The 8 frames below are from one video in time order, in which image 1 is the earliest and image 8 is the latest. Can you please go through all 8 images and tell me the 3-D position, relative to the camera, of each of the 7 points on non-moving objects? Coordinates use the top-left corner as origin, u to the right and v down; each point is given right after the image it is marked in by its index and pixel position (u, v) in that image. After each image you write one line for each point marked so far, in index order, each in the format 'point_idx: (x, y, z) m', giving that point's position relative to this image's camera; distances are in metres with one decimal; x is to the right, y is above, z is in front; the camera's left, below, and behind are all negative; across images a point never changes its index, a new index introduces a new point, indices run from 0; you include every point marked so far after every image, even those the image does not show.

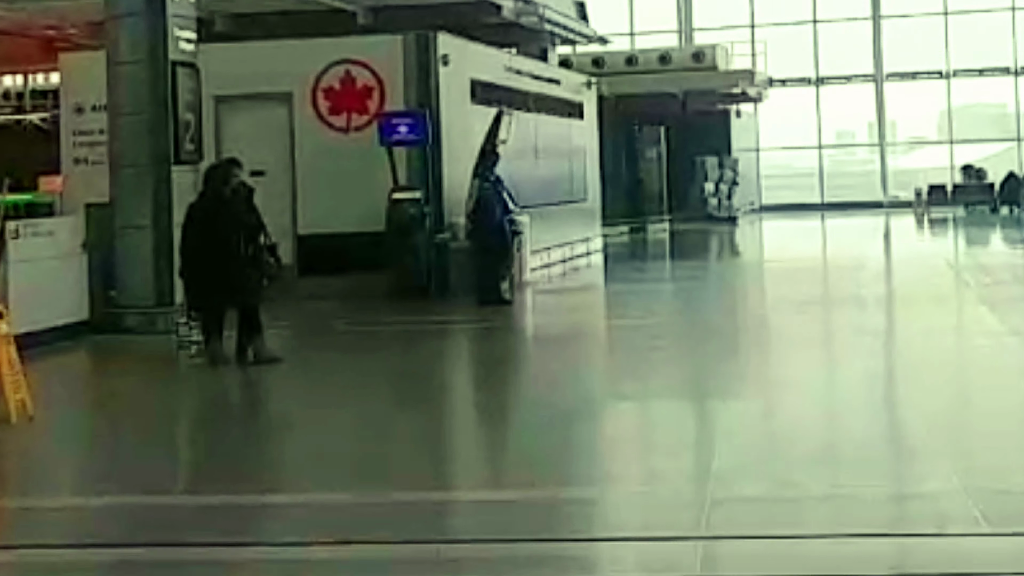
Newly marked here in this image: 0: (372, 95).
0: (-1.7, +2.3, +19.1) m
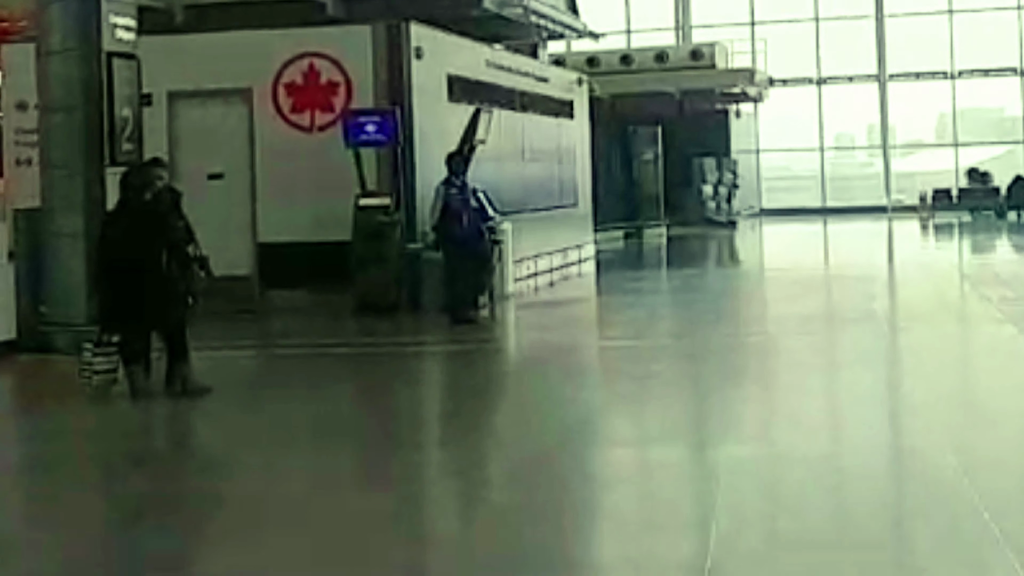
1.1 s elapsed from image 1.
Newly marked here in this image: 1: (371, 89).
0: (-1.9, +2.2, +17.5) m
1: (-1.4, +2.3, +17.3) m
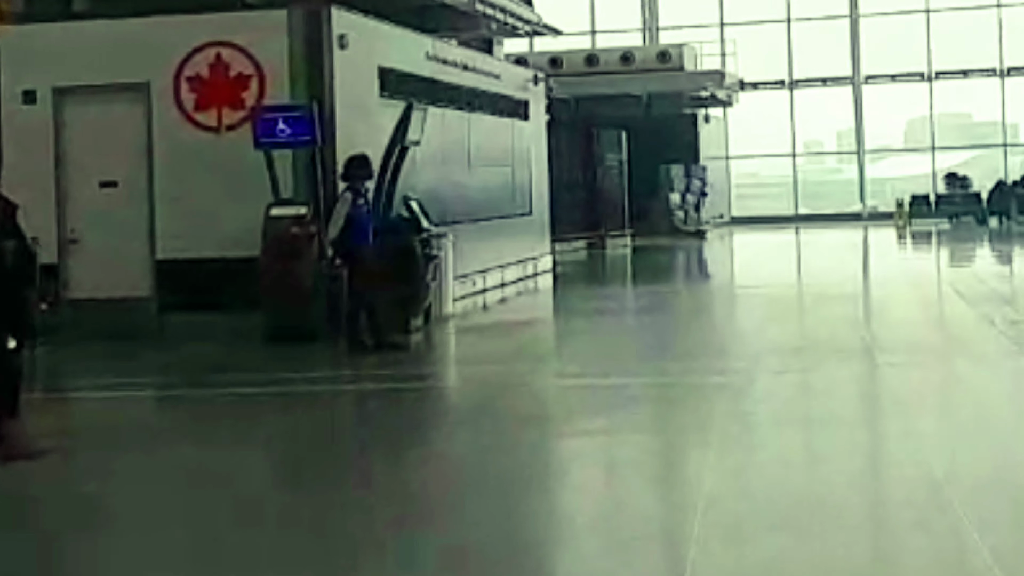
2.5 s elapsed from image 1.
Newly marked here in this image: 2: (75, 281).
0: (-2.5, +1.9, +15.2) m
1: (-2.0, +2.1, +15.1) m
2: (-4.3, +0.1, +15.7) m
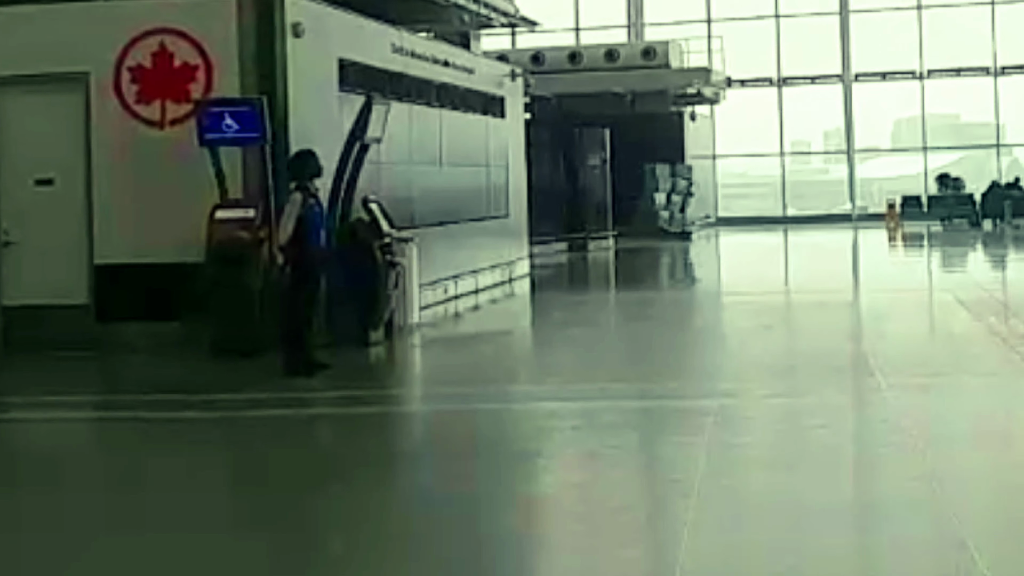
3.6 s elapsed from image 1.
0: (-2.8, +1.9, +14.0) m
1: (-2.3, +2.0, +13.9) m
2: (-4.6, 0.0, +14.5) m
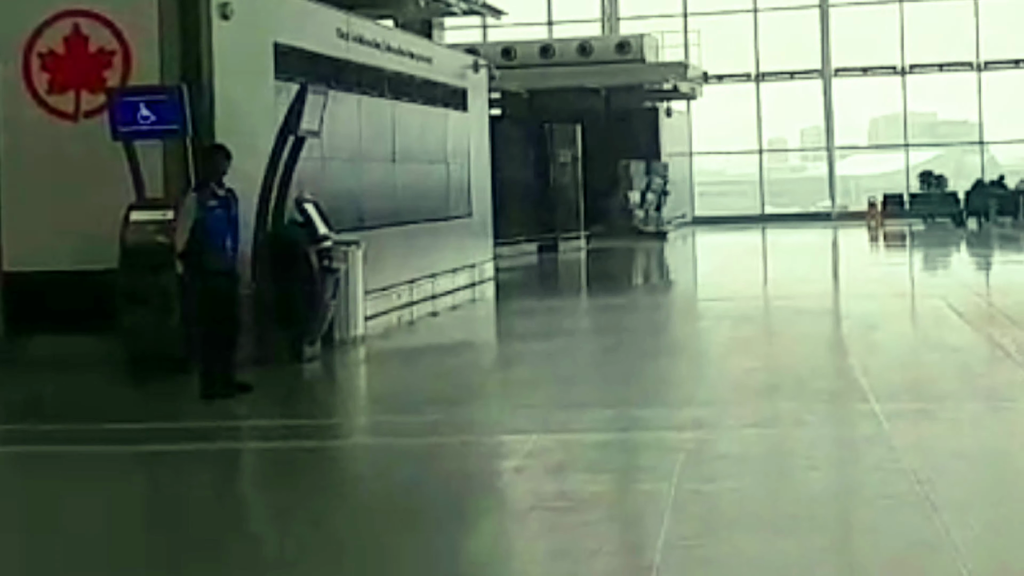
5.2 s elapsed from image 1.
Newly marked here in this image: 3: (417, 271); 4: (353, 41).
0: (-3.2, +1.8, +12.6) m
1: (-2.7, +1.9, +12.5) m
2: (-5.0, -0.1, +13.1) m
3: (-1.1, +0.2, +18.2) m
4: (-1.6, +2.5, +15.9) m
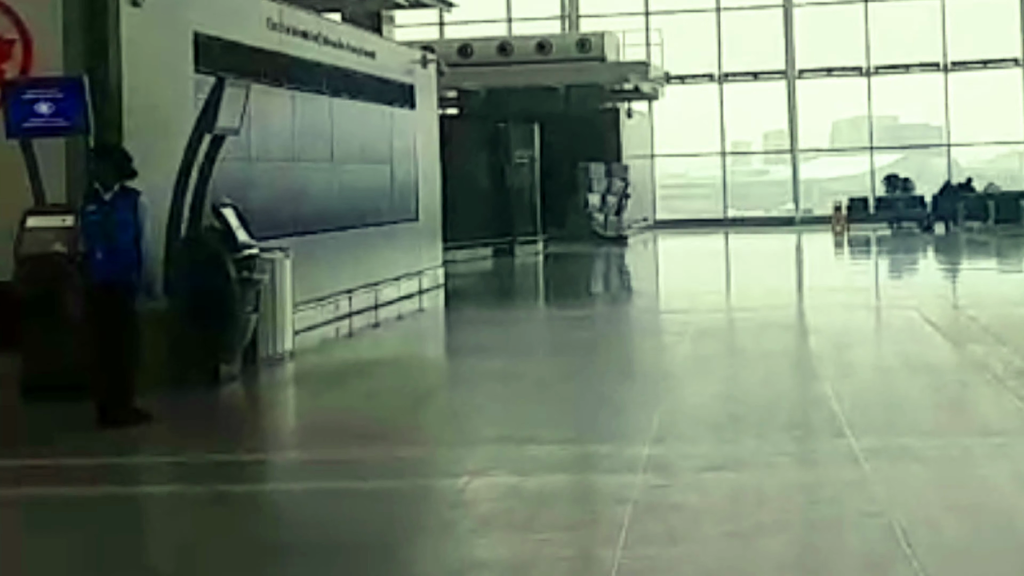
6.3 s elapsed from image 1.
0: (-3.6, +1.7, +11.4) m
1: (-3.1, +1.8, +11.3) m
2: (-5.4, -0.2, +11.8) m
3: (-1.7, +0.1, +17.0) m
4: (-2.1, +2.4, +14.8) m
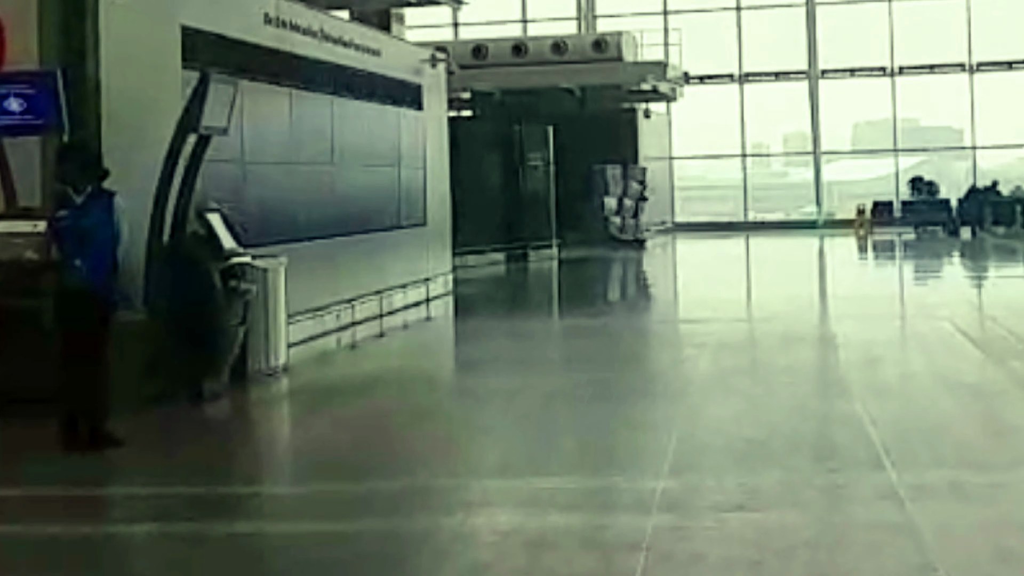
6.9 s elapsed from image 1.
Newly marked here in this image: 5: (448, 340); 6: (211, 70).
0: (-3.6, +1.6, +10.7) m
1: (-3.1, +1.8, +10.6) m
2: (-5.4, -0.2, +11.1) m
3: (-1.6, 0.0, +16.2) m
4: (-2.0, +2.3, +14.0) m
5: (-0.6, -0.5, +15.9) m
6: (-2.3, +1.7, +12.1) m
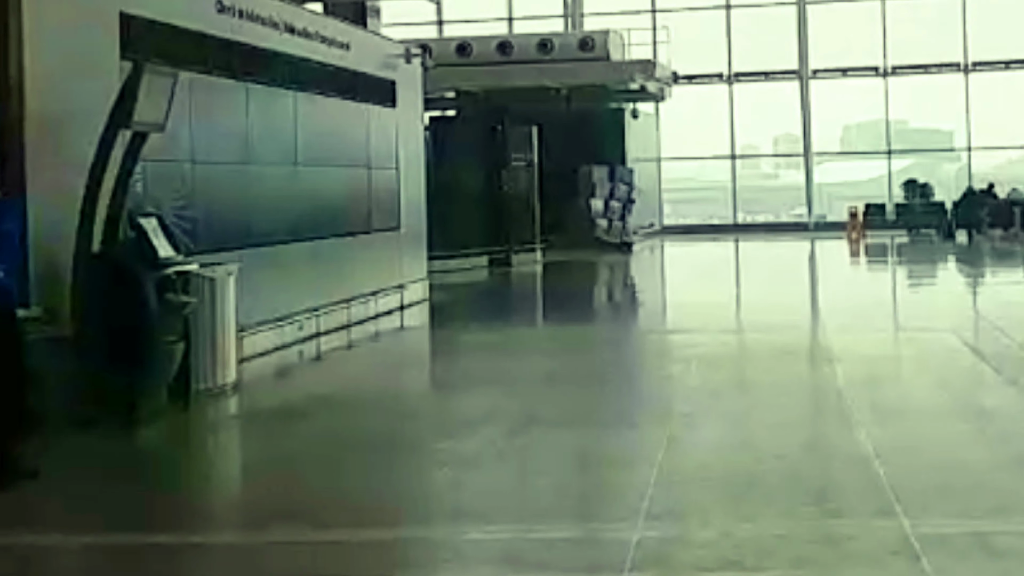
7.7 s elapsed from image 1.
0: (-3.8, +1.5, +9.7) m
1: (-3.3, +1.7, +9.6) m
2: (-5.6, -0.3, +10.1) m
3: (-1.8, -0.1, +15.3) m
4: (-2.2, +2.2, +13.0) m
5: (-0.9, -0.6, +14.9) m
6: (-2.5, +1.6, +11.1) m
